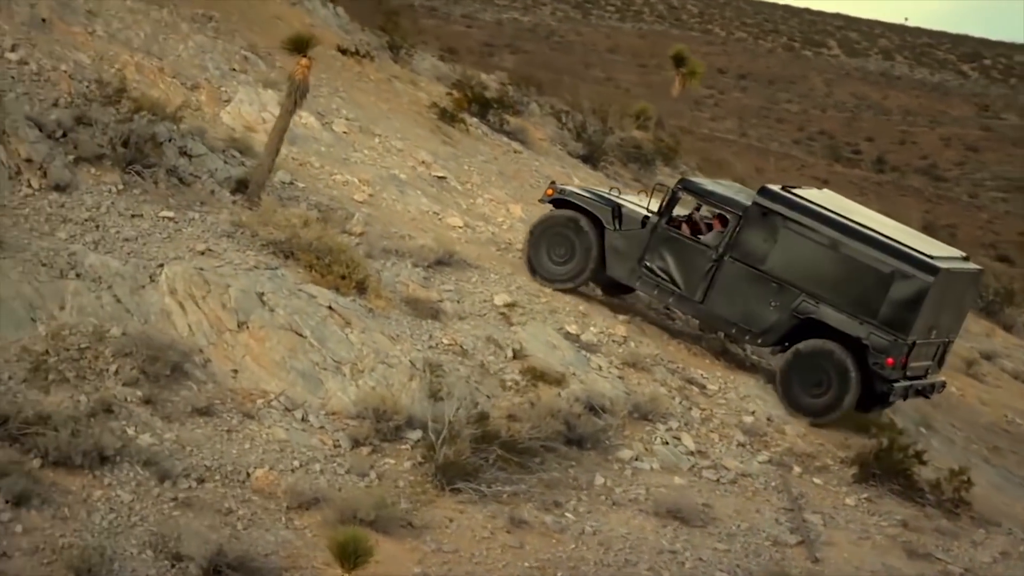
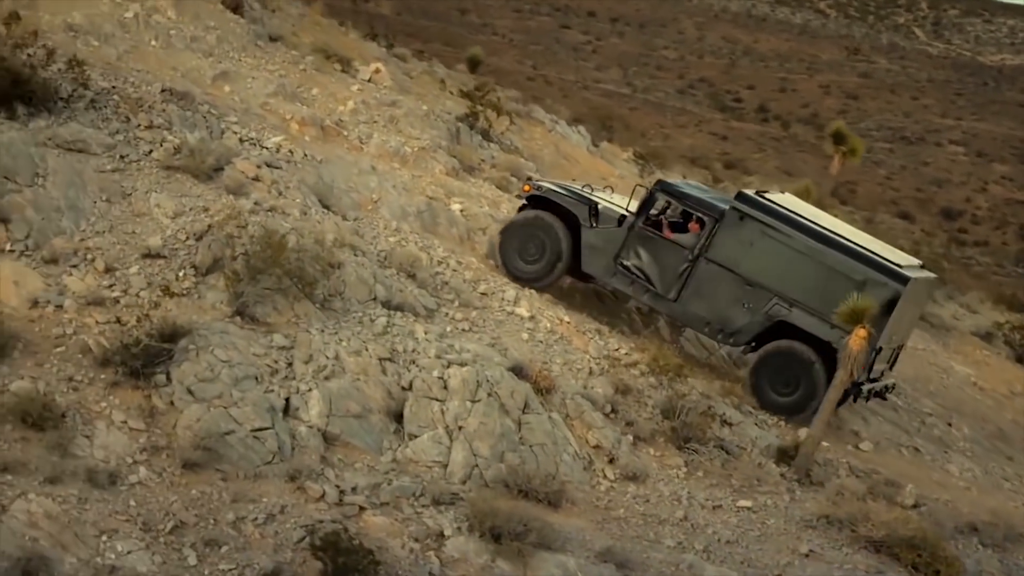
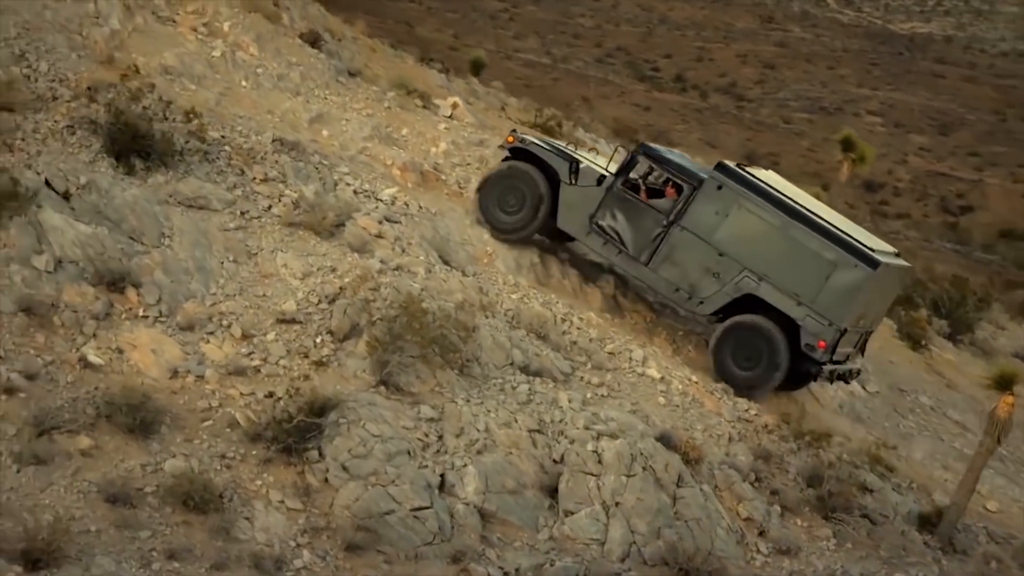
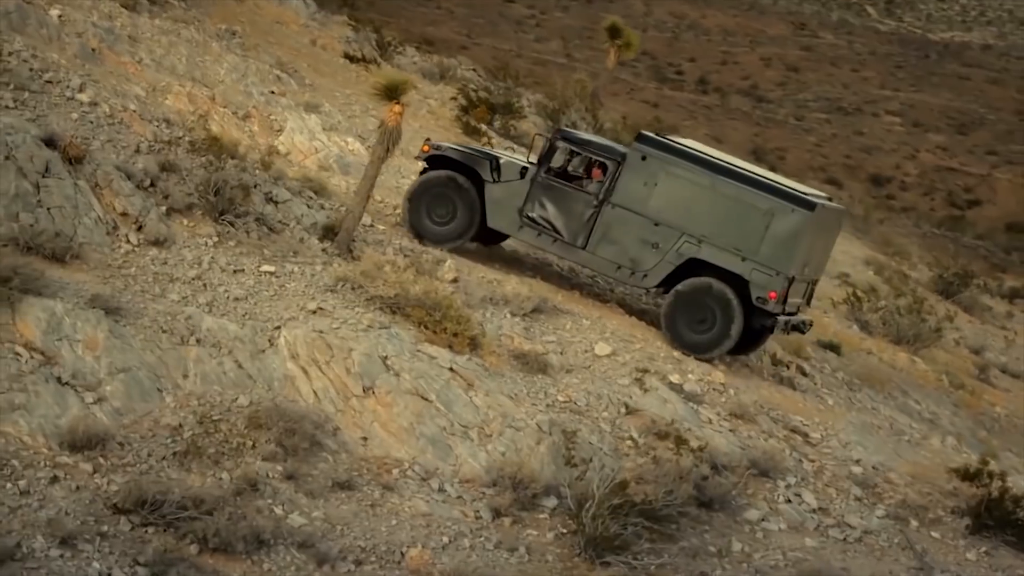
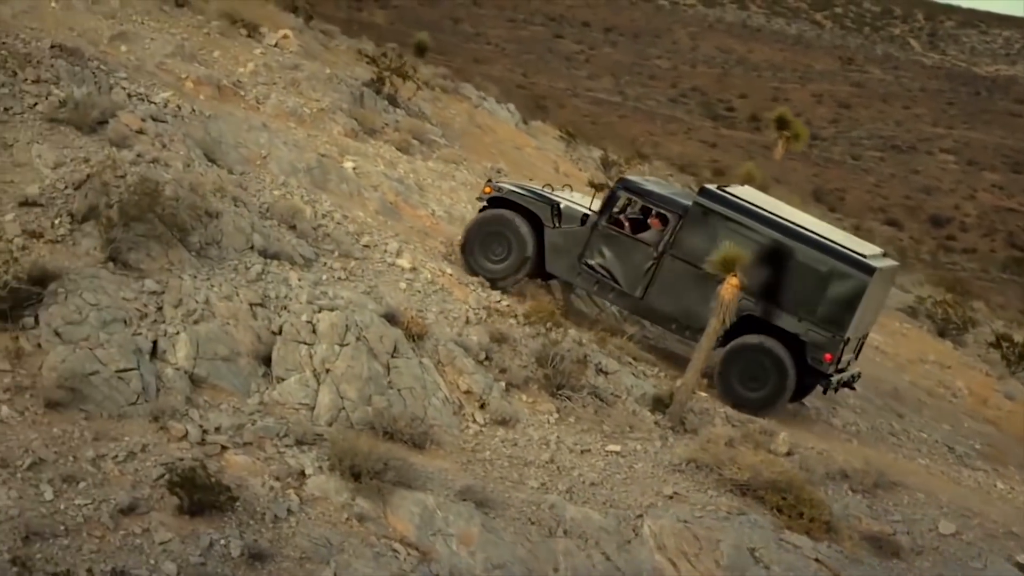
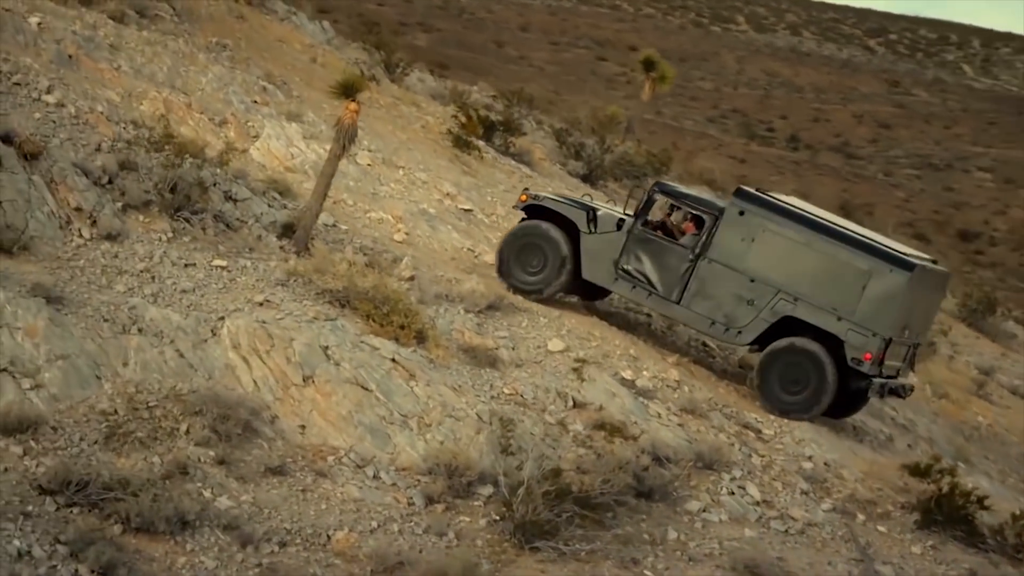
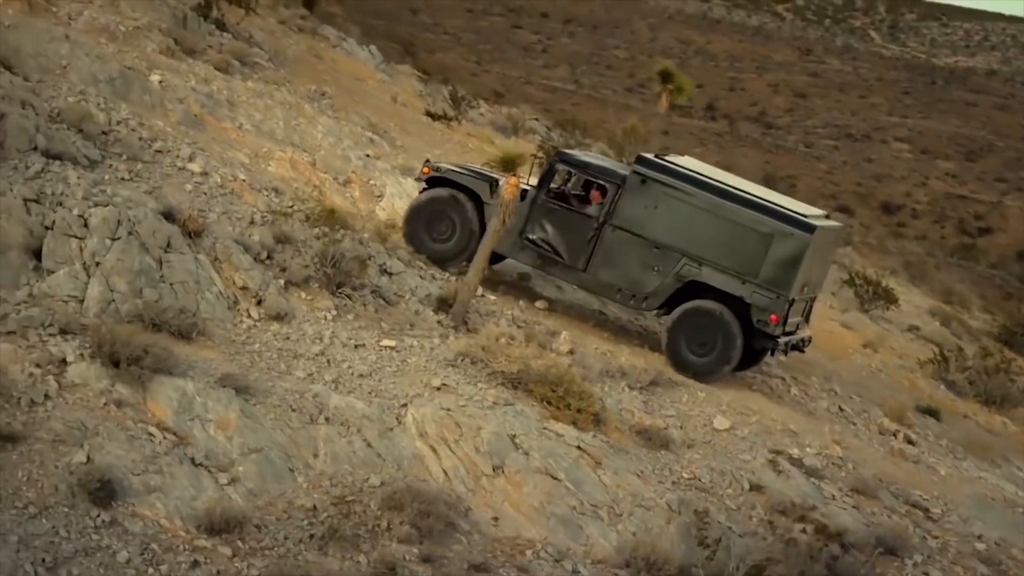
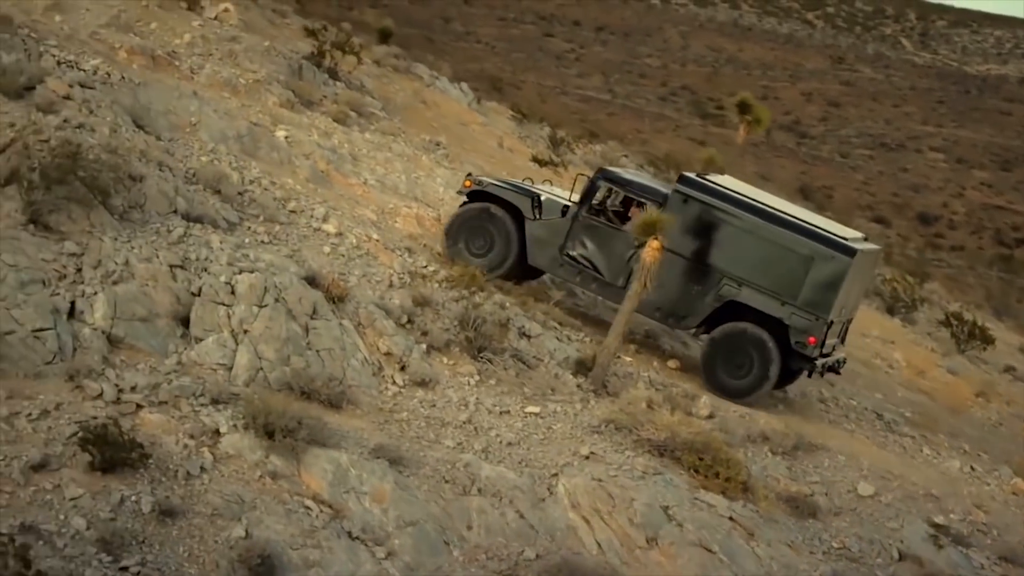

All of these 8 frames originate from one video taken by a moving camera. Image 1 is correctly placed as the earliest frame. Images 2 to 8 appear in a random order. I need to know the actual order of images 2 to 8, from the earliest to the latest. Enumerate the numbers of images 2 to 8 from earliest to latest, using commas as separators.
6, 4, 7, 8, 5, 2, 3
